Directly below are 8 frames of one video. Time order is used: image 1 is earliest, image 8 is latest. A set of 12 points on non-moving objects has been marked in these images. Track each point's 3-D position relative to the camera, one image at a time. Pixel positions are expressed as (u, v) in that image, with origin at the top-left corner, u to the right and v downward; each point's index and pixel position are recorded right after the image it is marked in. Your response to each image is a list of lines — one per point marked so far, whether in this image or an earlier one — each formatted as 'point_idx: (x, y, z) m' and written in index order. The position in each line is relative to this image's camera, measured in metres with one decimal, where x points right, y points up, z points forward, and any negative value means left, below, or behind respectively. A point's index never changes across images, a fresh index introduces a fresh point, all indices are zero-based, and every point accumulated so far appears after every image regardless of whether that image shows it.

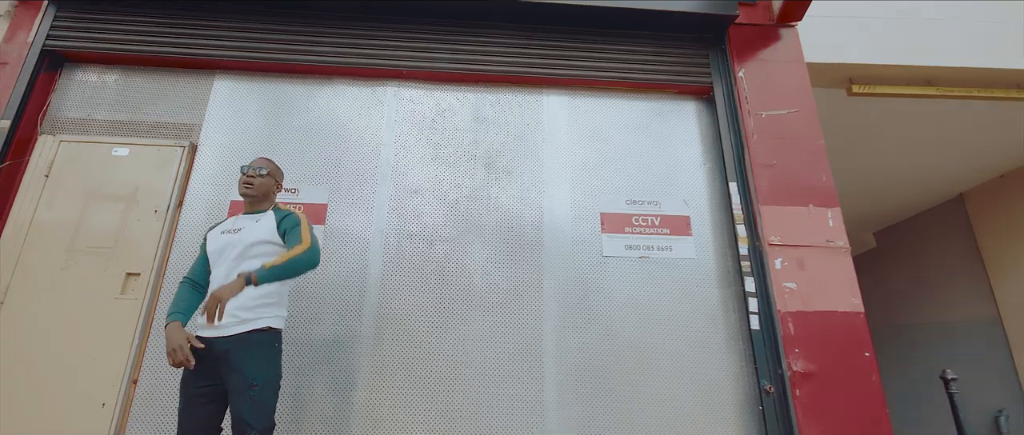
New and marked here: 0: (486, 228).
0: (-0.2, -0.1, +3.1) m
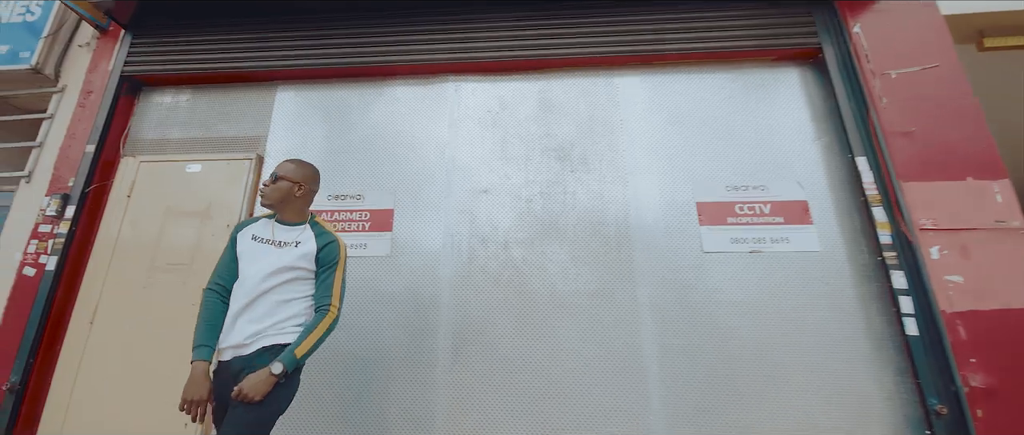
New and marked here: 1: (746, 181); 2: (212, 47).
0: (+0.3, -0.1, +2.8) m
1: (+1.4, +0.2, +2.8) m
2: (-2.3, +1.3, +3.6) m
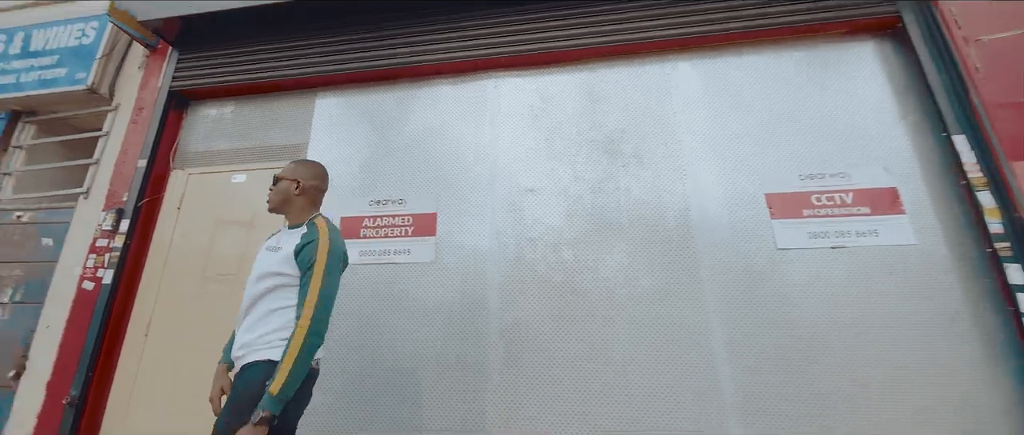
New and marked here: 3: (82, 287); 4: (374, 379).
0: (+0.6, 0.0, +2.6) m
1: (+1.6, +0.3, +2.5) m
2: (-2.0, +1.2, +3.6) m
3: (-2.9, -0.5, +3.2) m
4: (-0.7, -0.9, +2.6) m
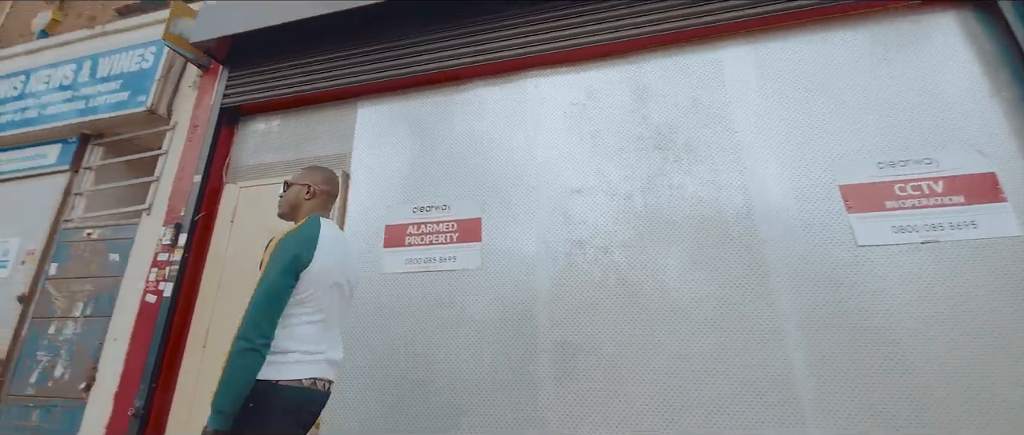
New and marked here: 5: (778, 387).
0: (+0.8, 0.0, +2.5) m
1: (+1.8, +0.3, +2.3) m
2: (-1.7, +1.1, +3.7) m
3: (-2.5, -0.6, +3.3) m
4: (-0.5, -0.9, +2.5) m
5: (+1.1, -0.7, +2.1) m
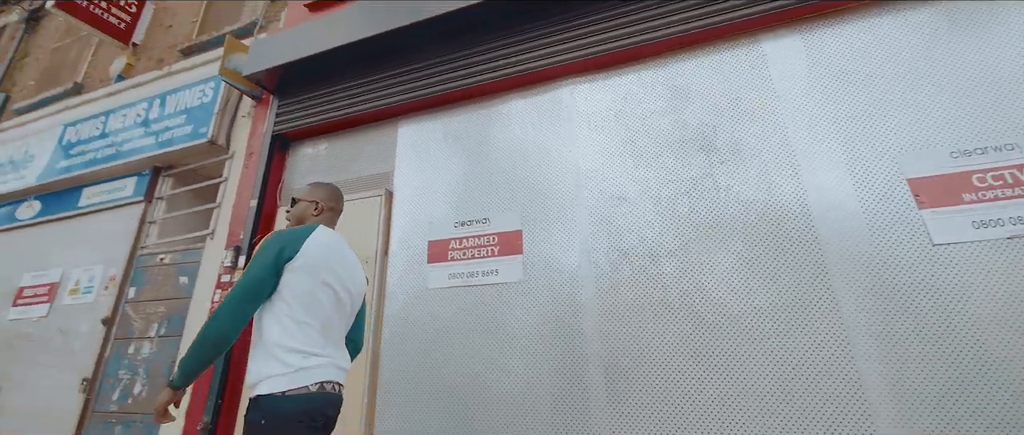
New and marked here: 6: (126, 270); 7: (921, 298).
0: (+1.0, -0.1, +2.3) m
1: (+2.0, +0.3, +2.1) m
2: (-1.4, +1.0, +3.9) m
3: (-2.2, -0.8, +3.5) m
4: (-0.2, -1.0, +2.5) m
5: (+1.3, -0.7, +1.9) m
6: (-3.4, -0.5, +4.2) m
7: (+1.6, -0.3, +1.9) m
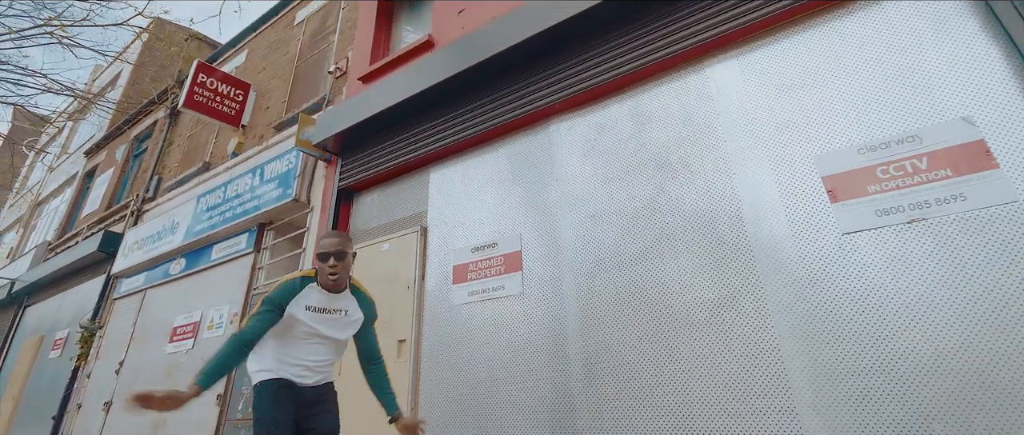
0: (+0.9, -0.1, +2.7) m
1: (+1.8, +0.4, +2.3) m
2: (-1.2, +0.6, +4.7) m
3: (-2.0, -1.2, +4.5) m
4: (-0.2, -1.2, +3.1) m
5: (+1.2, -0.7, +2.2) m
6: (-3.0, -1.0, +5.3) m
7: (+1.5, -0.3, +2.2) m
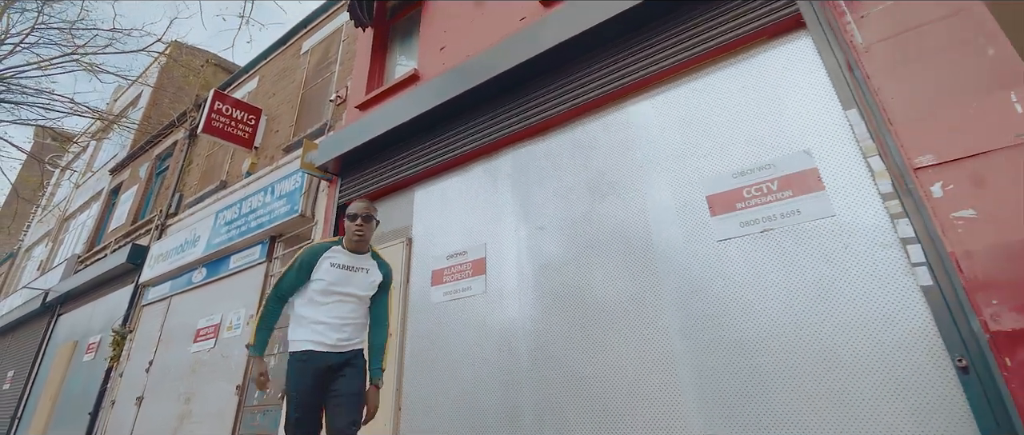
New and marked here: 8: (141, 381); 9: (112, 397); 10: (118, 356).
0: (+0.6, -0.2, +3.4) m
1: (+1.5, +0.3, +2.9) m
2: (-1.5, +0.5, +5.4) m
3: (-2.2, -1.3, +5.1) m
4: (-0.4, -1.3, +3.7) m
5: (+0.9, -0.8, +2.8) m
6: (-3.2, -1.2, +6.0) m
7: (+1.2, -0.4, +2.8) m
8: (-5.5, -2.4, +7.1) m
9: (-6.3, -2.8, +7.6) m
10: (-6.5, -2.3, +7.9) m
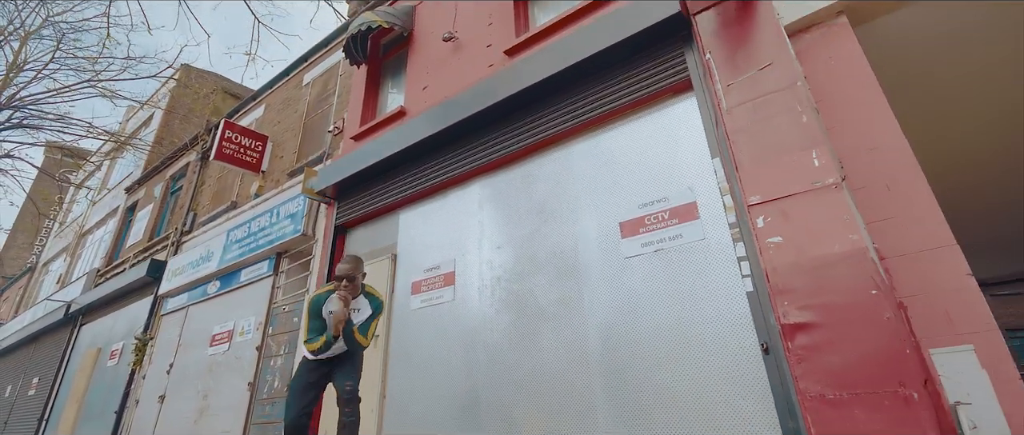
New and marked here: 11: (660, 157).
0: (+0.3, -0.4, +4.2) m
1: (+1.1, +0.2, +3.7) m
2: (-1.9, +0.3, +6.3) m
3: (-2.5, -1.6, +6.0) m
4: (-0.8, -1.5, +4.5) m
5: (+0.6, -1.0, +3.7) m
6: (-3.5, -1.4, +6.9) m
7: (+0.8, -0.5, +3.7) m
8: (-5.8, -2.8, +8.0) m
9: (-6.6, -3.2, +8.4) m
10: (-6.8, -2.6, +8.7) m
11: (+1.2, +0.5, +3.8) m
